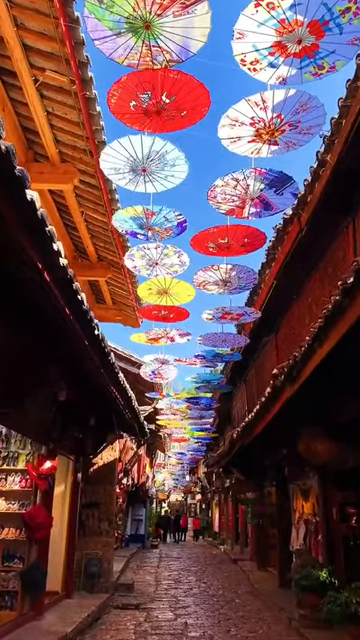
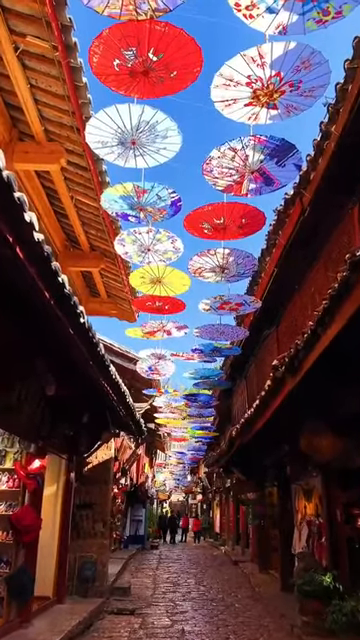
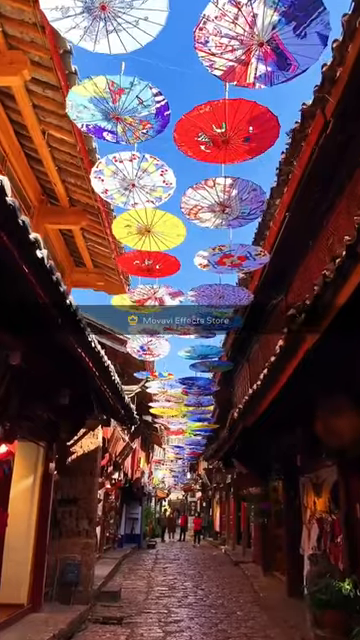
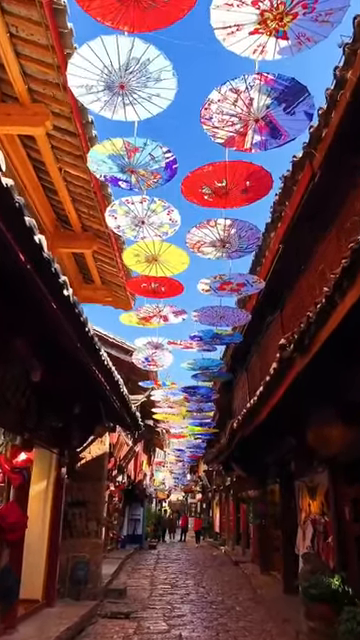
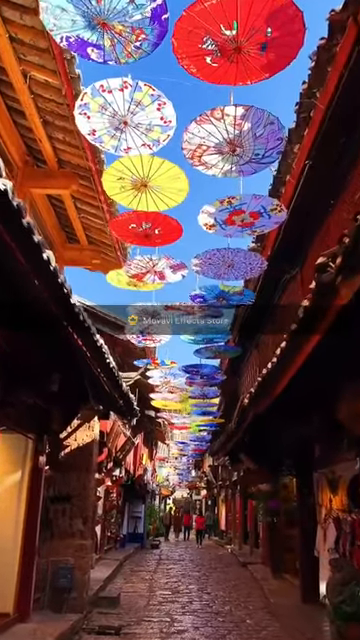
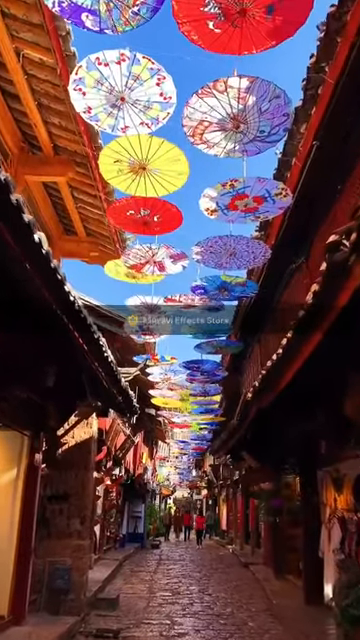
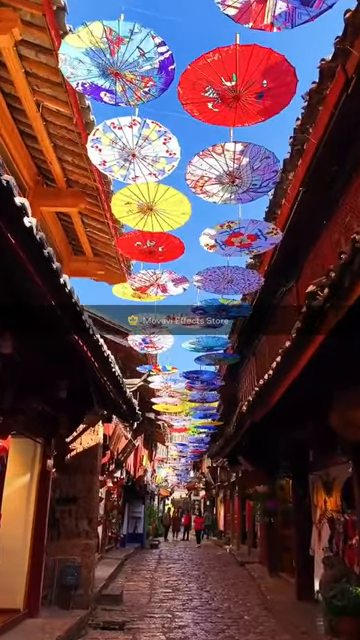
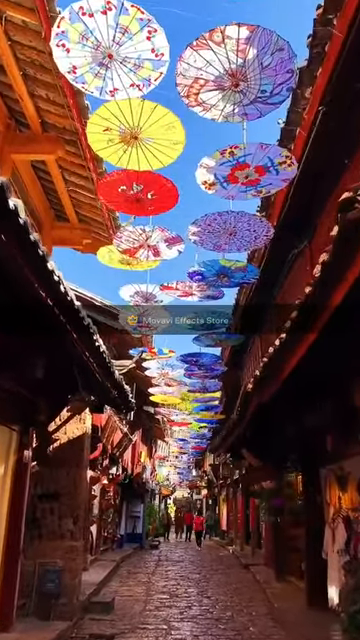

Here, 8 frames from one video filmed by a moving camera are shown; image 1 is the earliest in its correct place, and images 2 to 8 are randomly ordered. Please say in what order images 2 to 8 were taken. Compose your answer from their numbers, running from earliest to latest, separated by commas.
2, 4, 3, 7, 5, 6, 8
